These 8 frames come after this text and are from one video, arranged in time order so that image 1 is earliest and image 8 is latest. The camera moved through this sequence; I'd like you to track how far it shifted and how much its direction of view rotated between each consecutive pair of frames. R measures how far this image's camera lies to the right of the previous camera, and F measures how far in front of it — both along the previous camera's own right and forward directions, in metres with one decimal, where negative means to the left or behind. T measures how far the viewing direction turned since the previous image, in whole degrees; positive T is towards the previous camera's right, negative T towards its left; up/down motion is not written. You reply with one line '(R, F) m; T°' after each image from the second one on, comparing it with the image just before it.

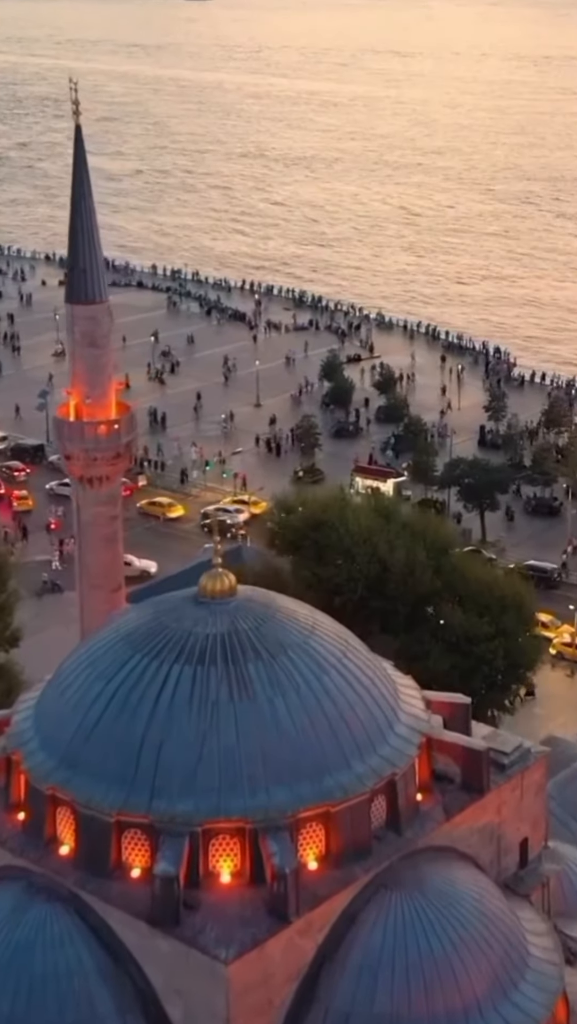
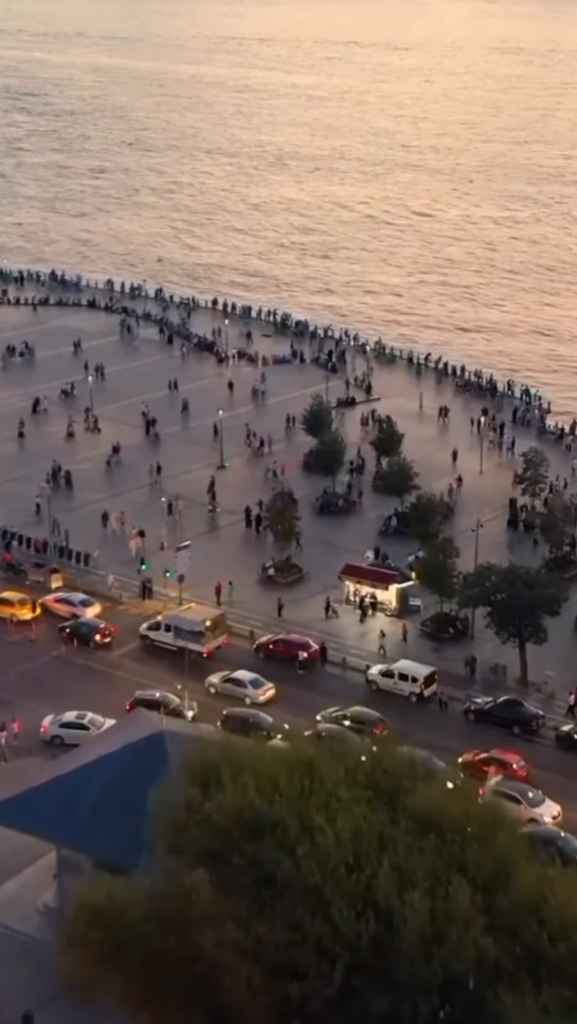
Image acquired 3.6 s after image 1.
(+0.7, +11.8) m; 0°
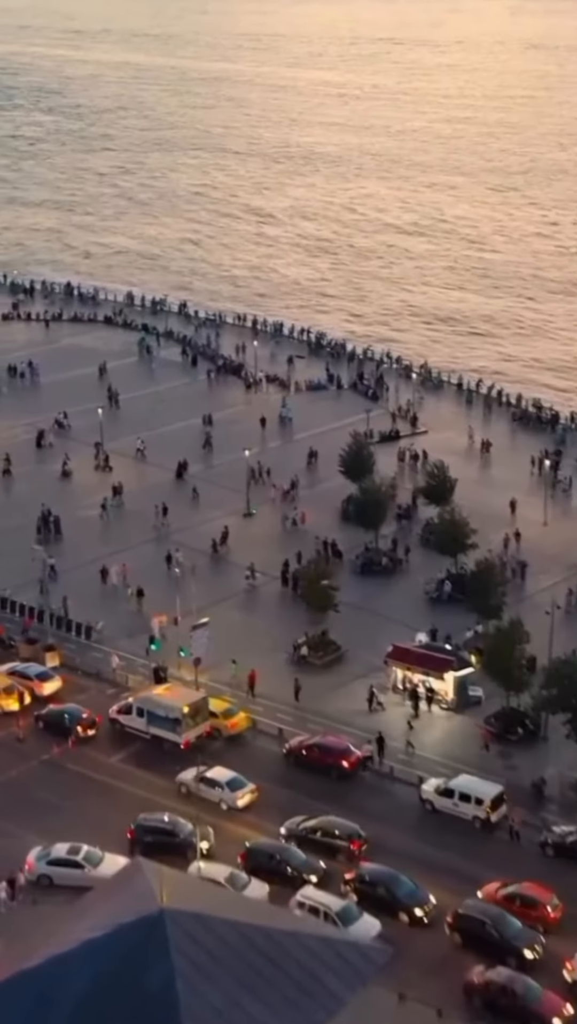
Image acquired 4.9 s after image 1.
(-0.1, +5.1) m; -1°
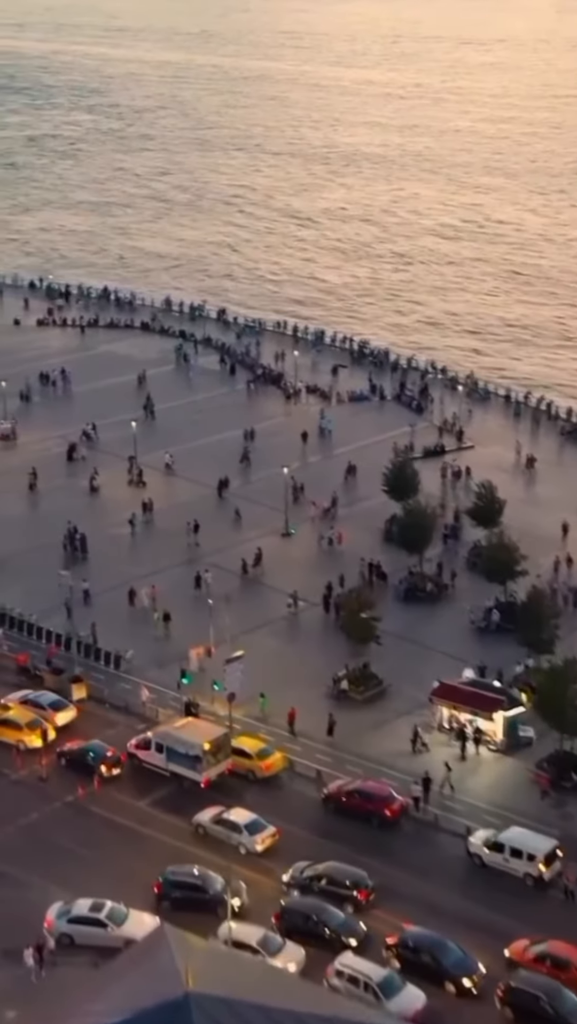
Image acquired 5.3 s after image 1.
(0.0, +1.5) m; -1°
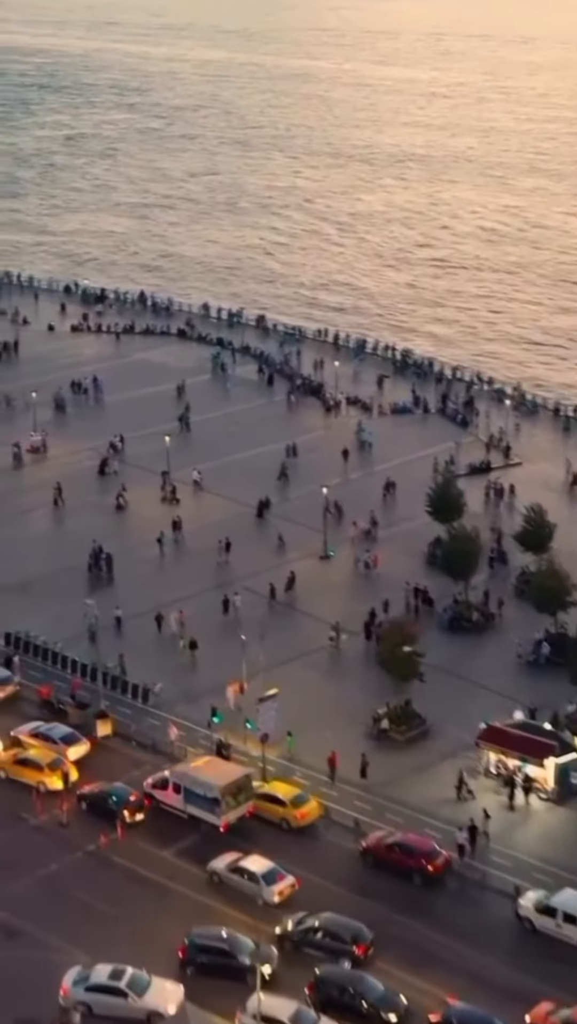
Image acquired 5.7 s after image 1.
(0.0, +1.5) m; -1°
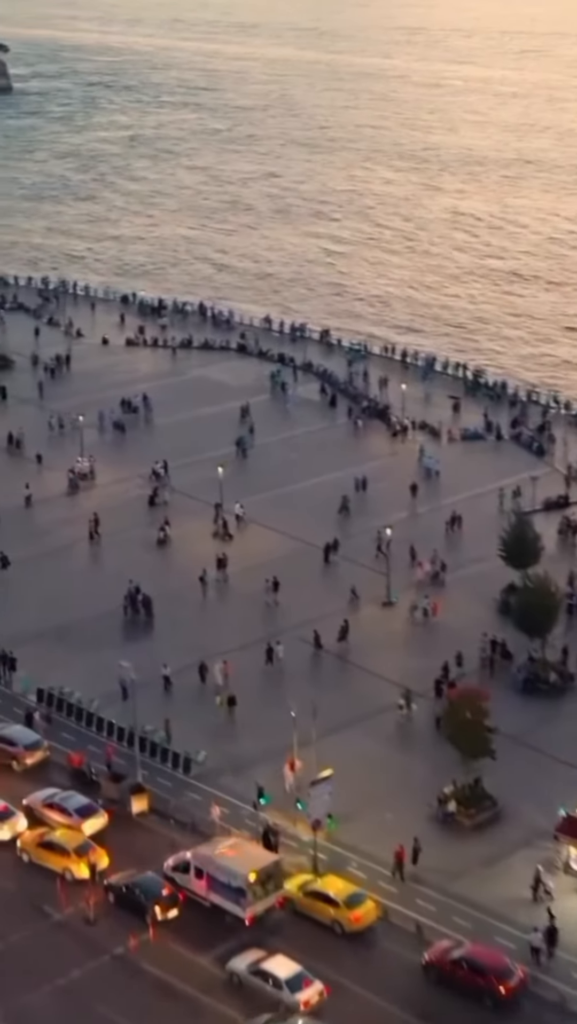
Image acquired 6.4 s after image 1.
(+0.1, +2.6) m; -2°
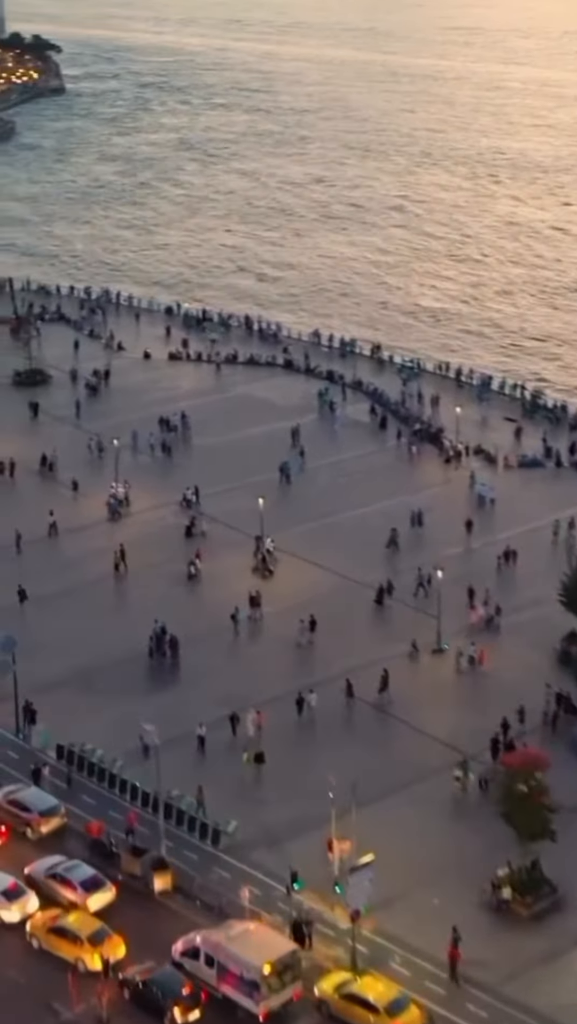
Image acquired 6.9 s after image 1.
(+0.1, +2.1) m; -2°
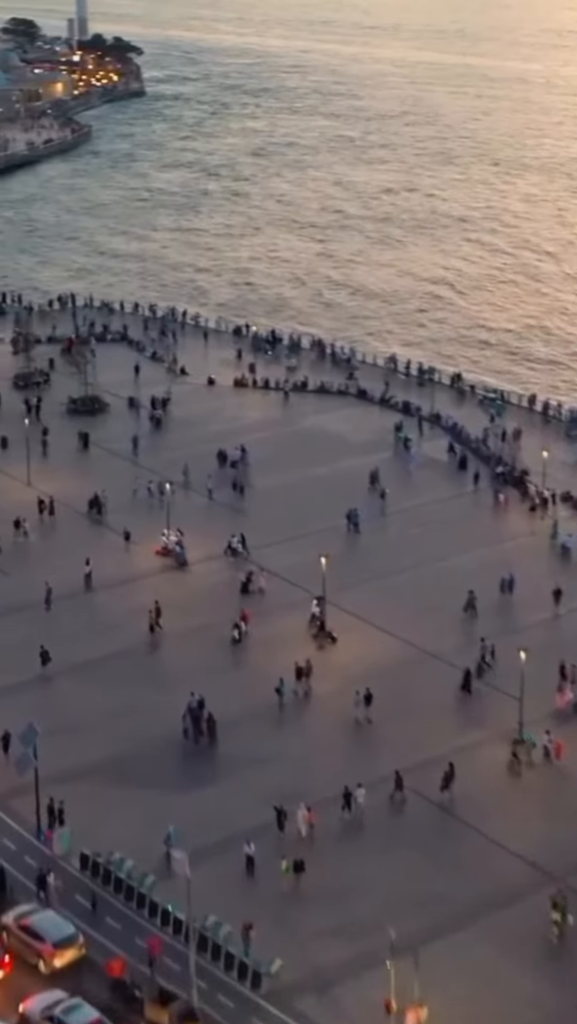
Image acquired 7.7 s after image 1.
(+0.2, +3.2) m; -3°
